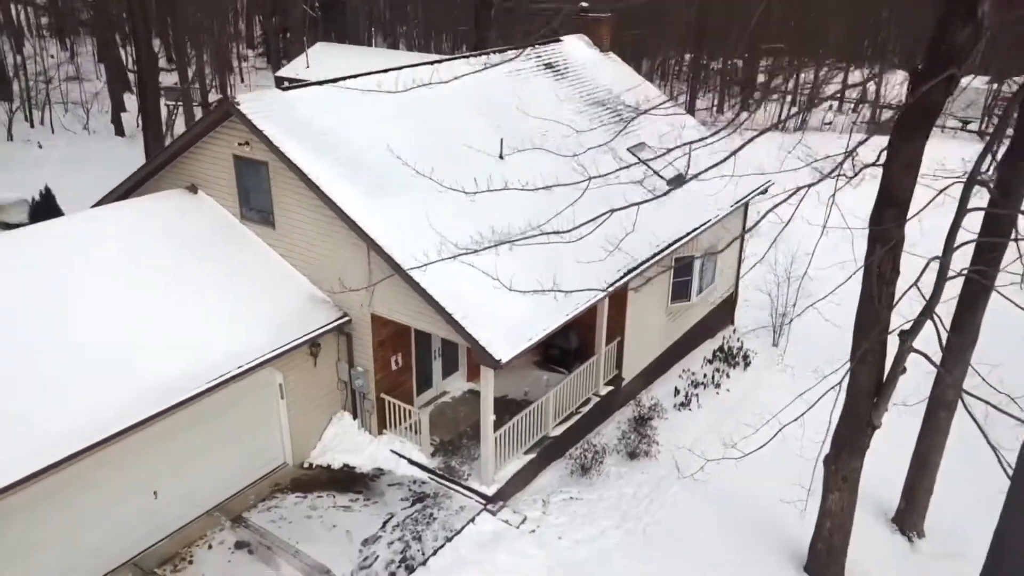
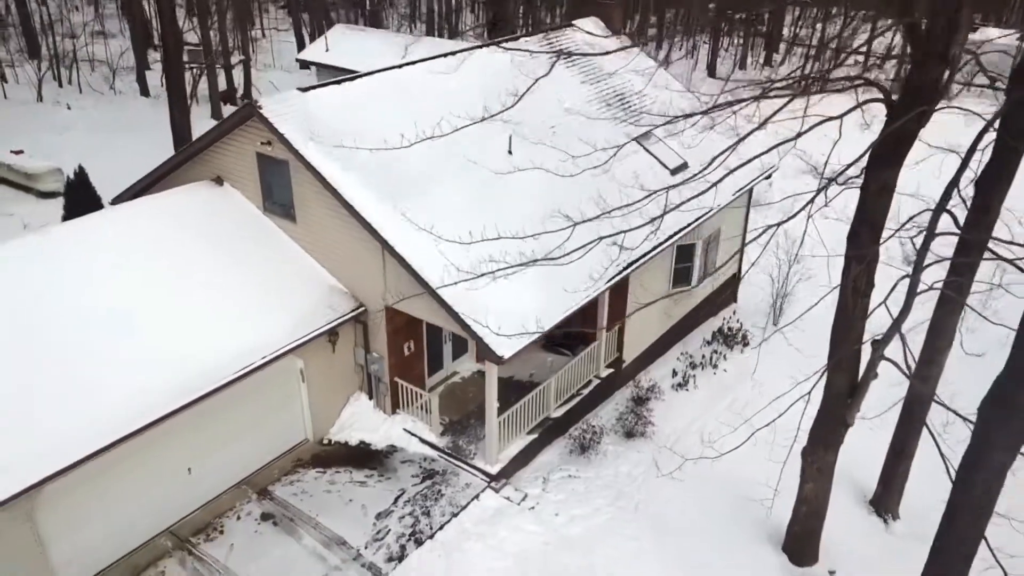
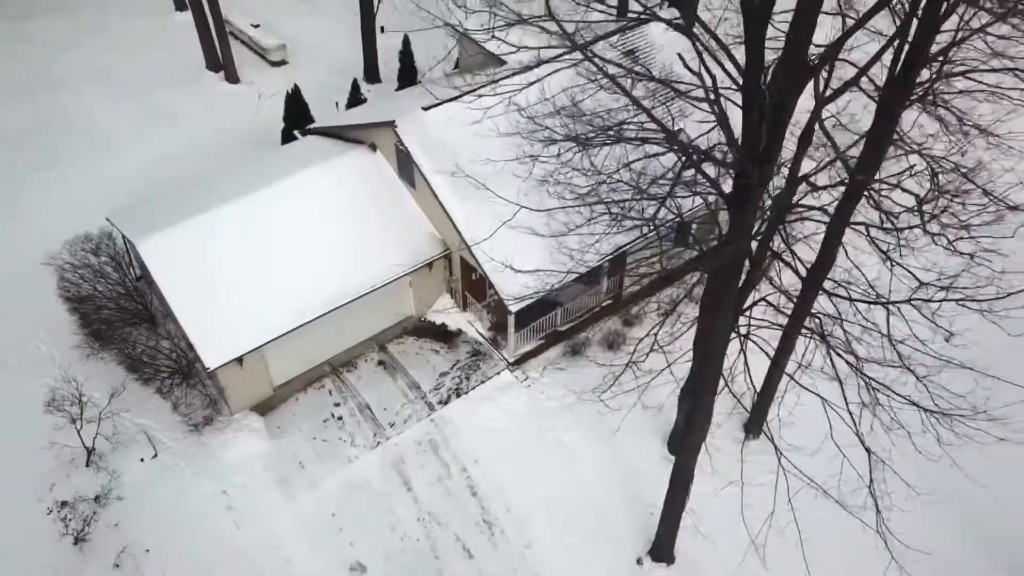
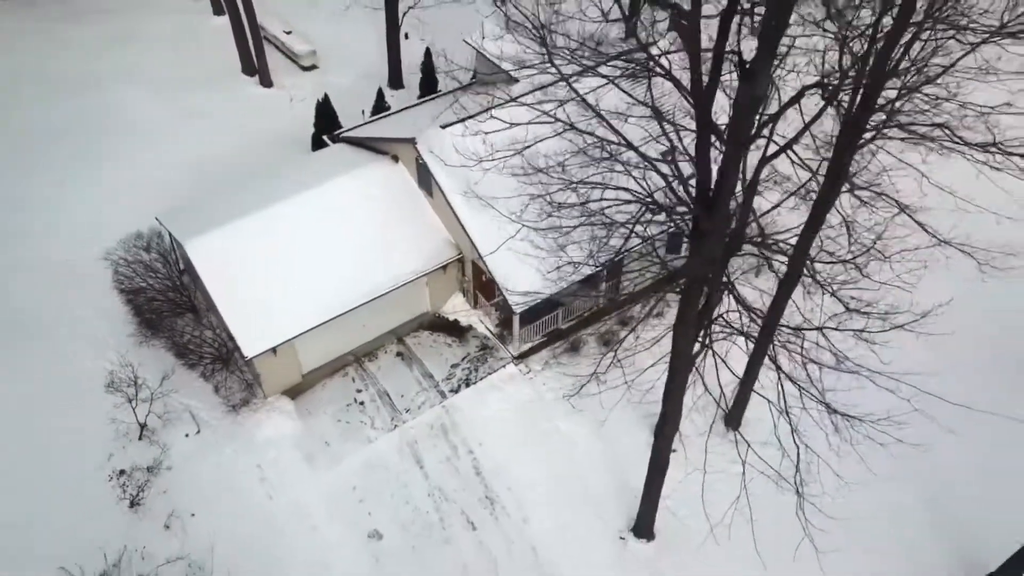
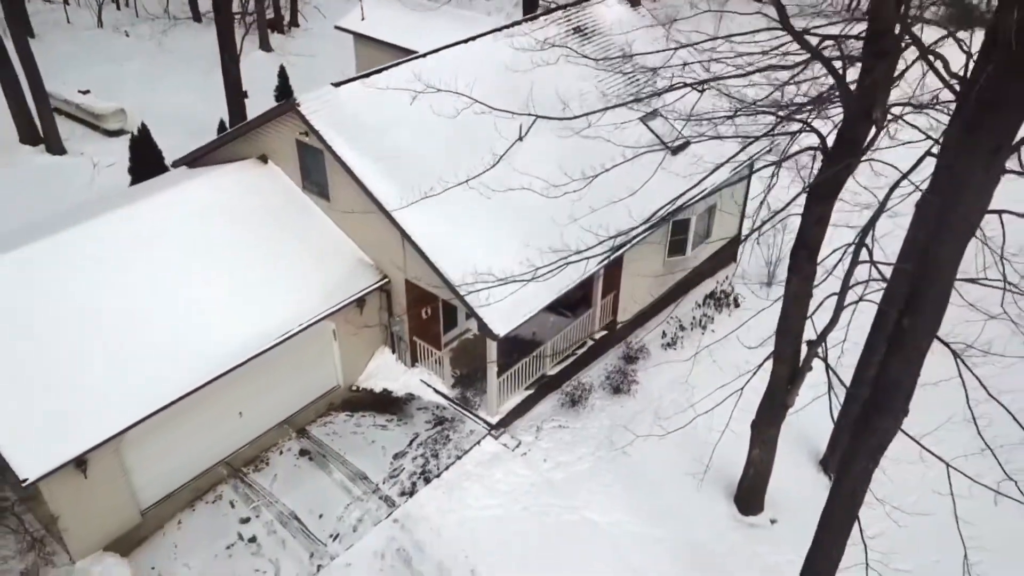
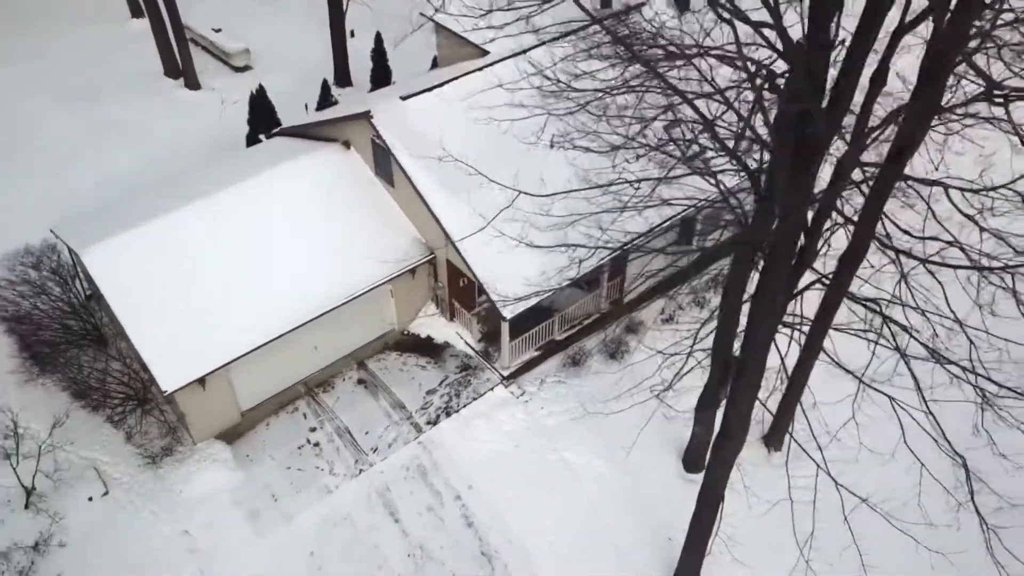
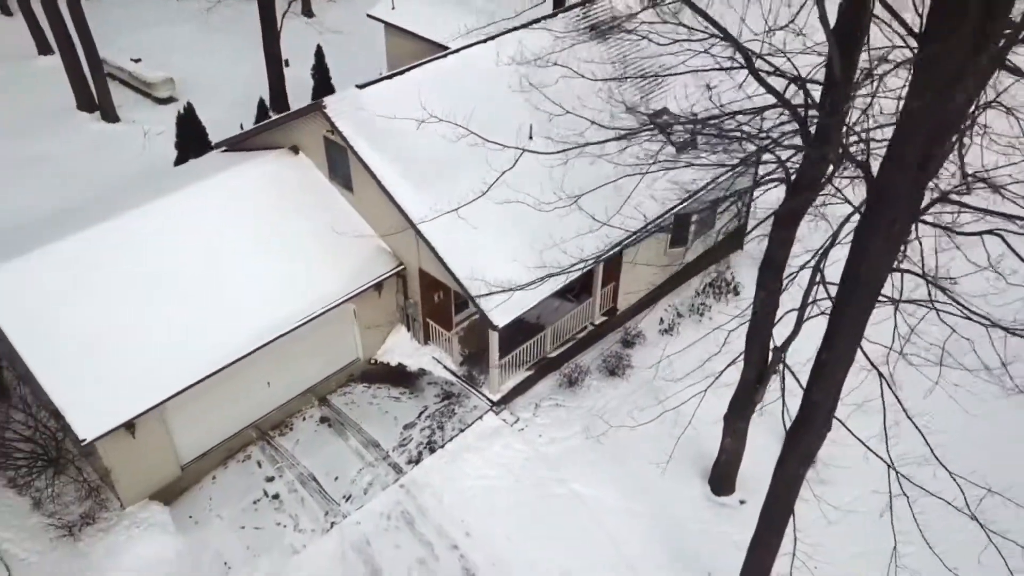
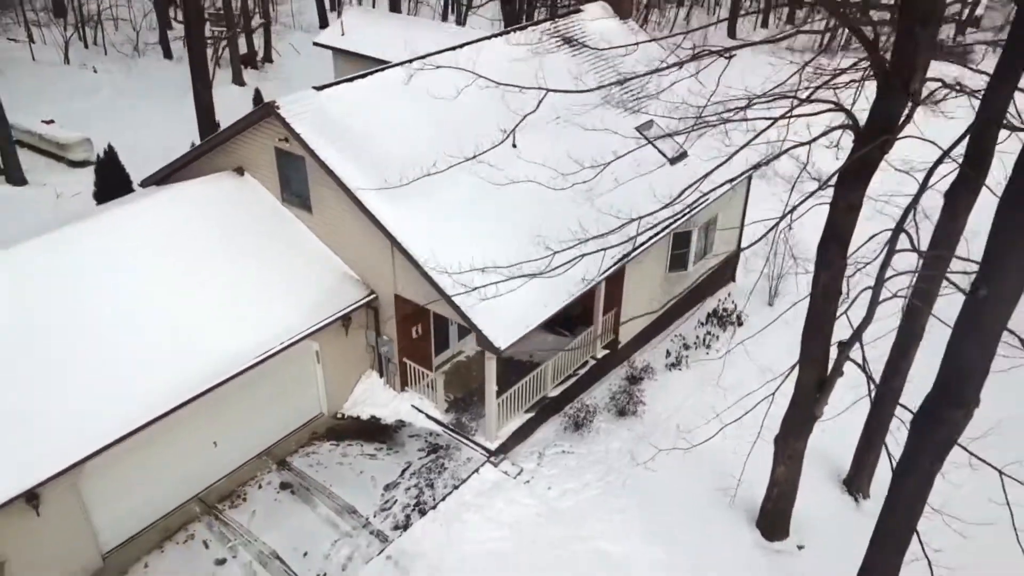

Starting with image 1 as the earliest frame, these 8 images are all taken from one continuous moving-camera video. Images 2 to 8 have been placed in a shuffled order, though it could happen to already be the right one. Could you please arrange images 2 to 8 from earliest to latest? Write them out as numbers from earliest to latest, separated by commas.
2, 8, 5, 7, 6, 3, 4
